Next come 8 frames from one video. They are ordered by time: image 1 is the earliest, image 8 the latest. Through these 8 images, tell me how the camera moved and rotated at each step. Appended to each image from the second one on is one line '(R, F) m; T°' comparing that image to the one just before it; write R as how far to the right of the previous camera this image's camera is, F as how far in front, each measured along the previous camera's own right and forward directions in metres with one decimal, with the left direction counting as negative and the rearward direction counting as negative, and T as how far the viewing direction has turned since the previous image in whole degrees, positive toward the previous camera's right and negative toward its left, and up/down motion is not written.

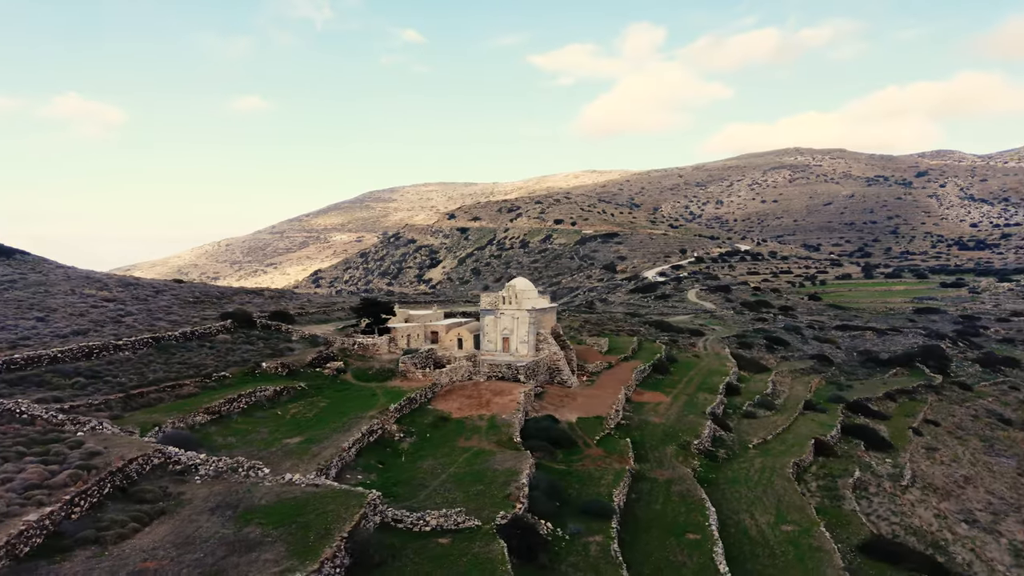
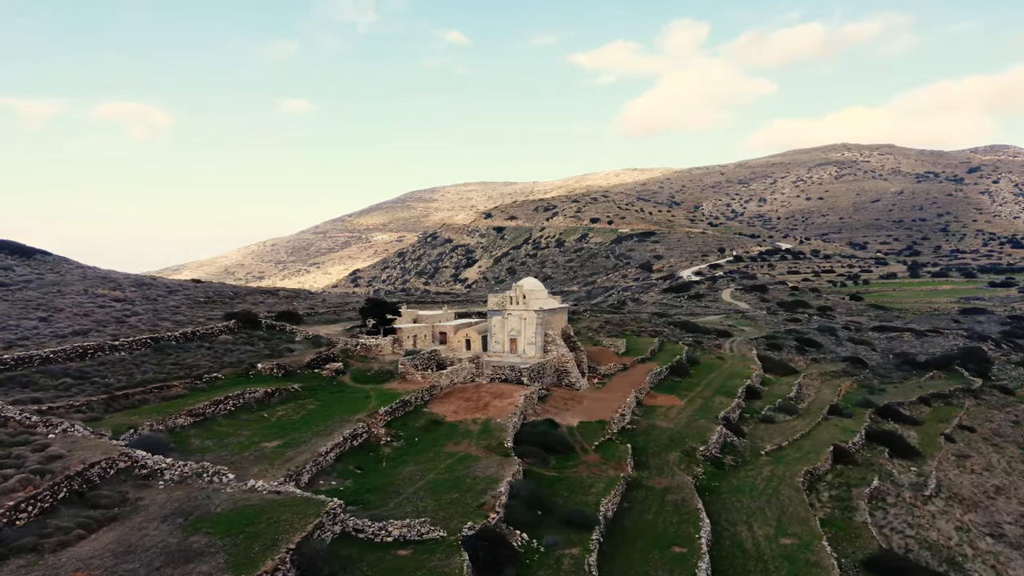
(+1.6, +0.8) m; -3°
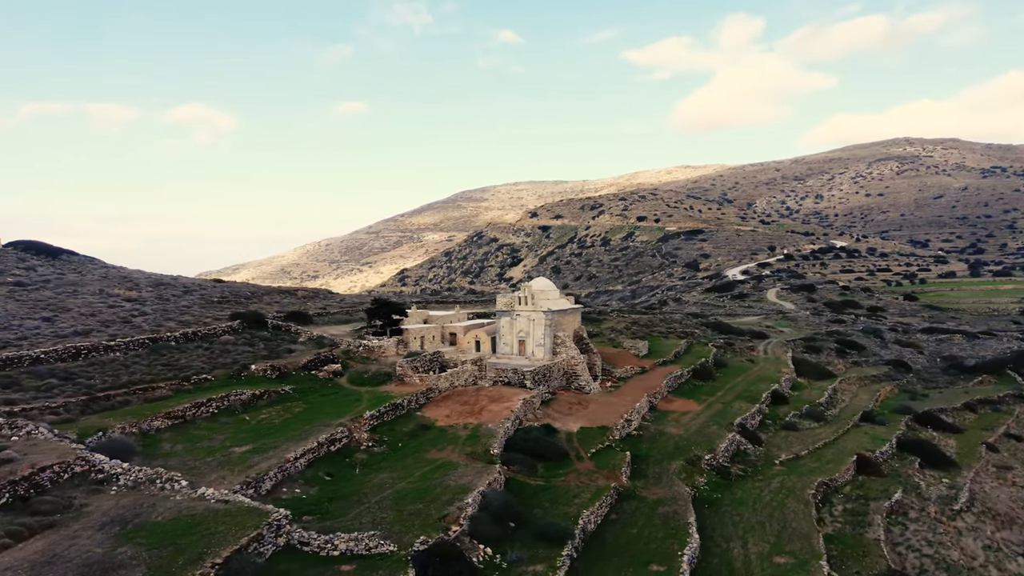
(+2.0, +1.0) m; -4°
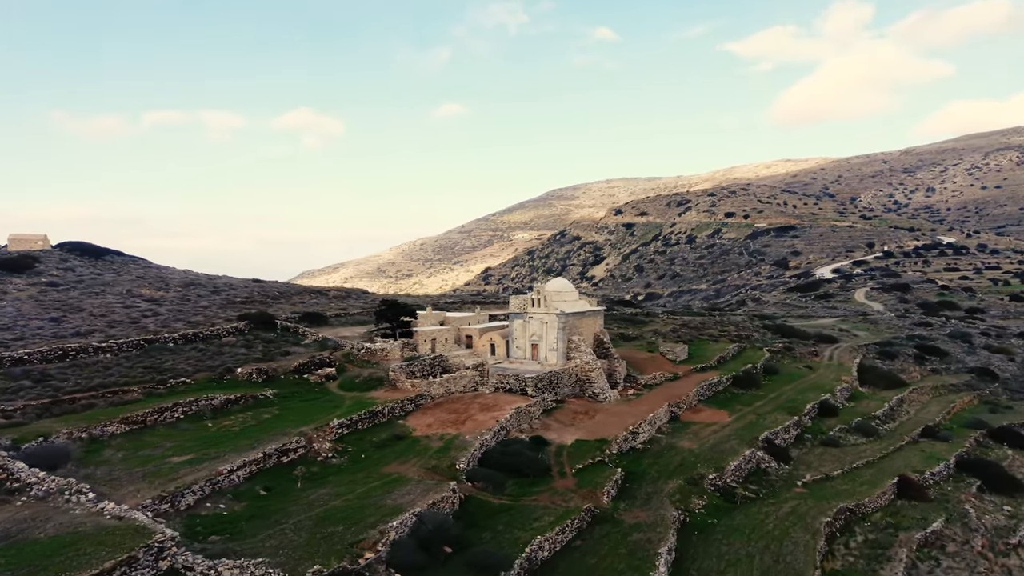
(+3.6, +2.0) m; -7°
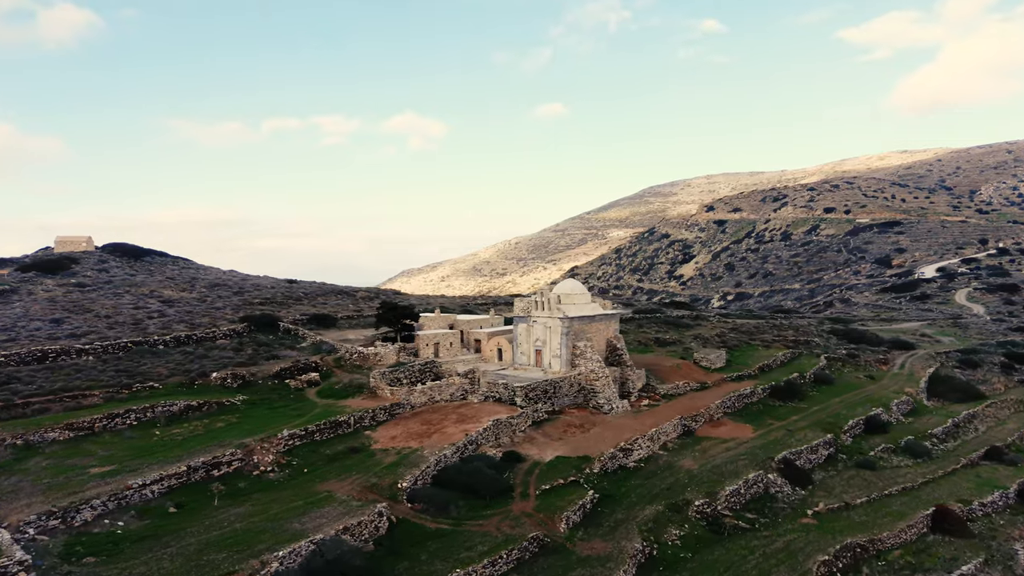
(+3.9, +2.2) m; -7°
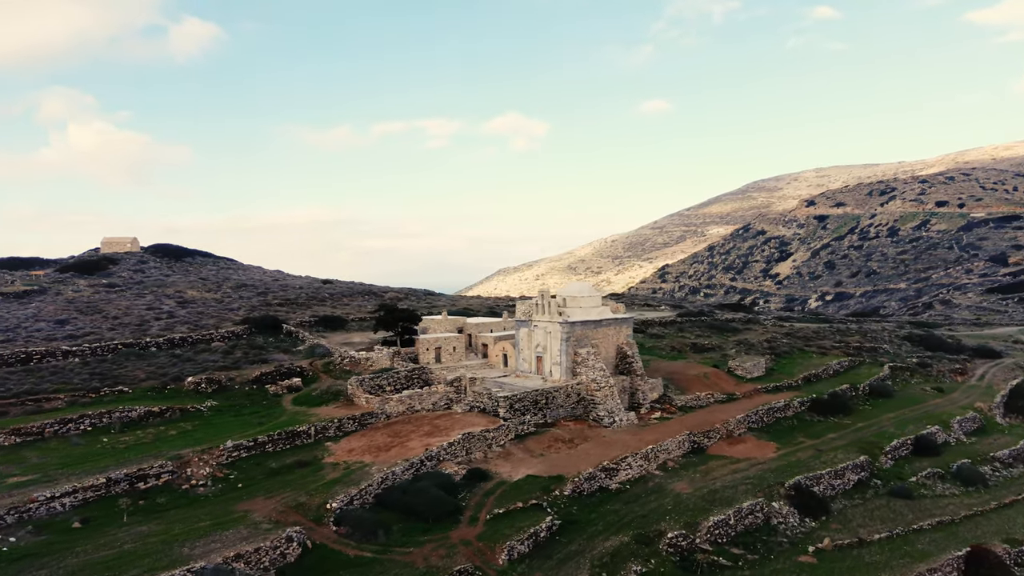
(+3.8, +2.3) m; -7°
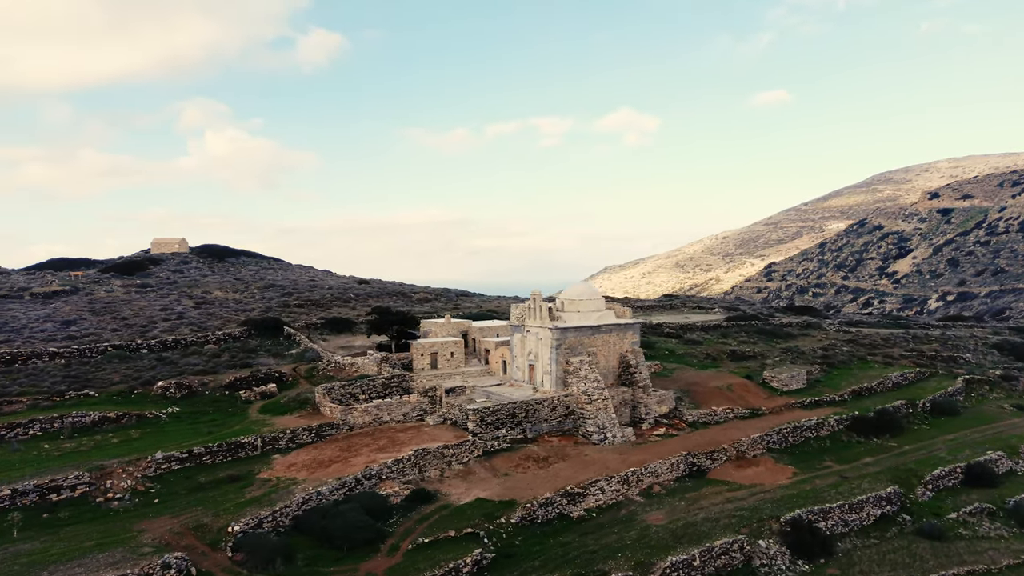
(+4.2, +2.5) m; -8°
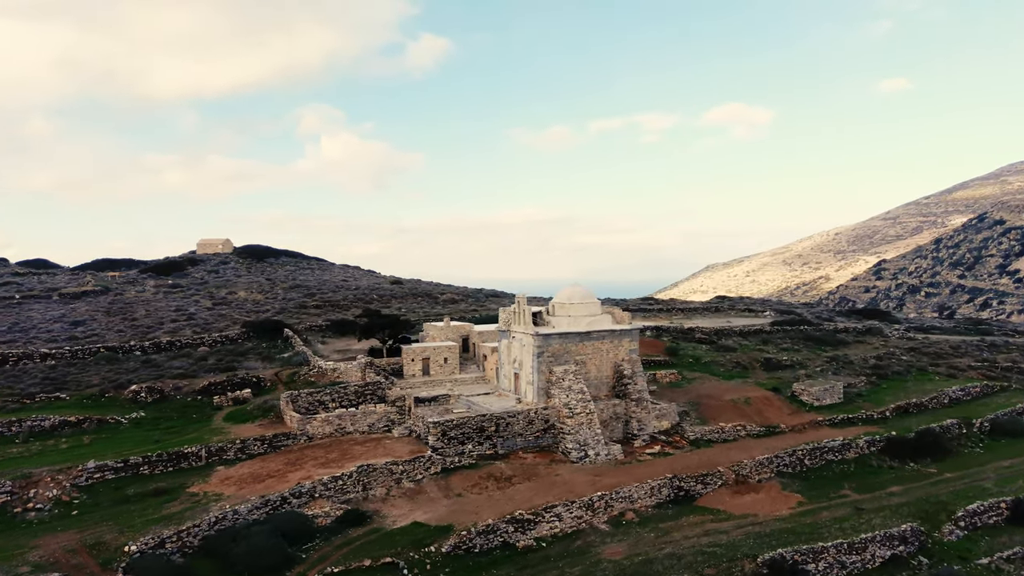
(+3.8, +2.2) m; -7°
